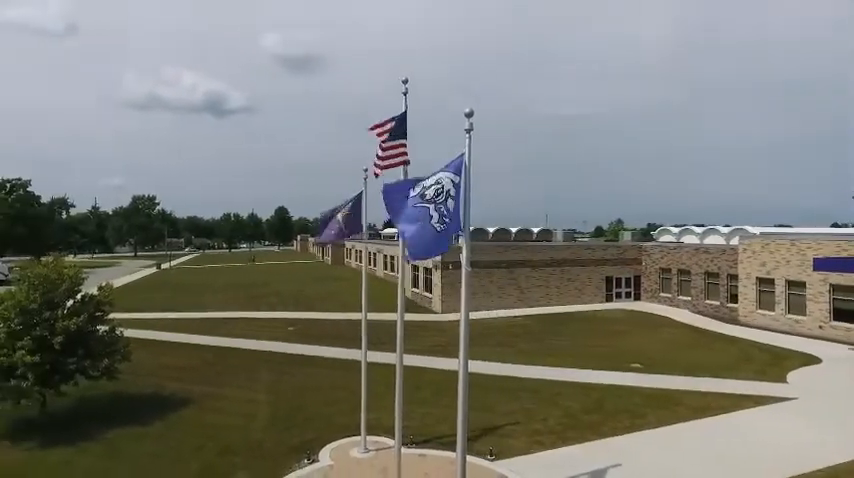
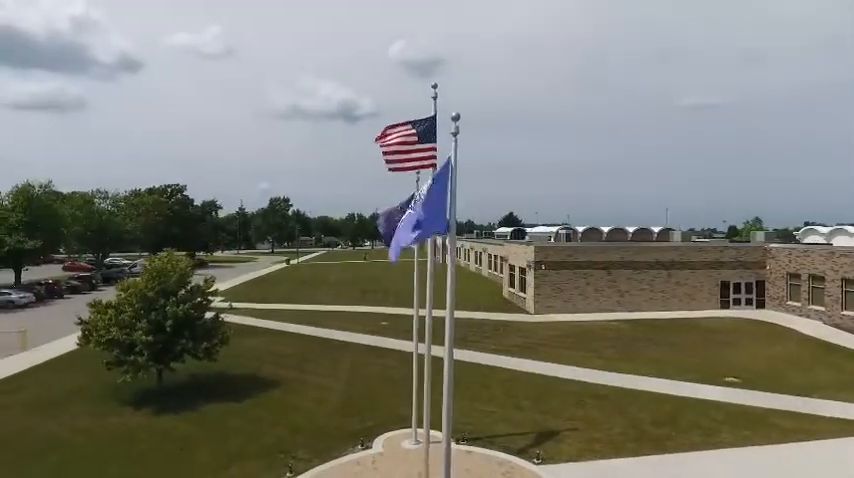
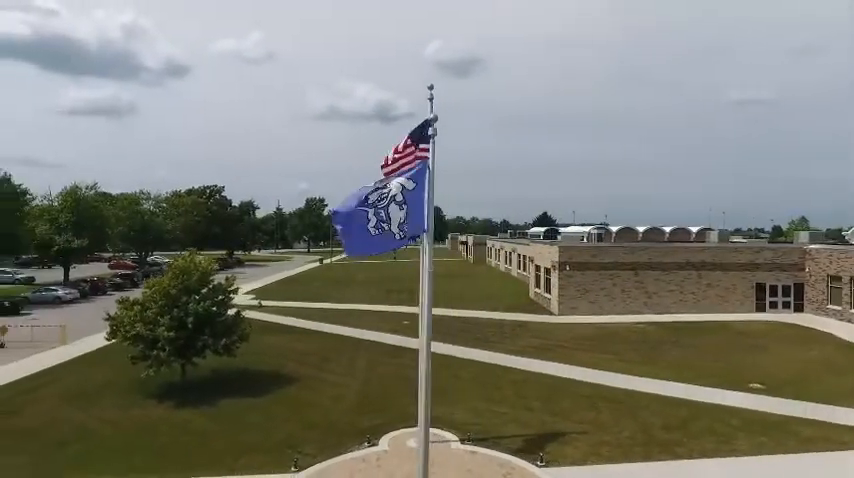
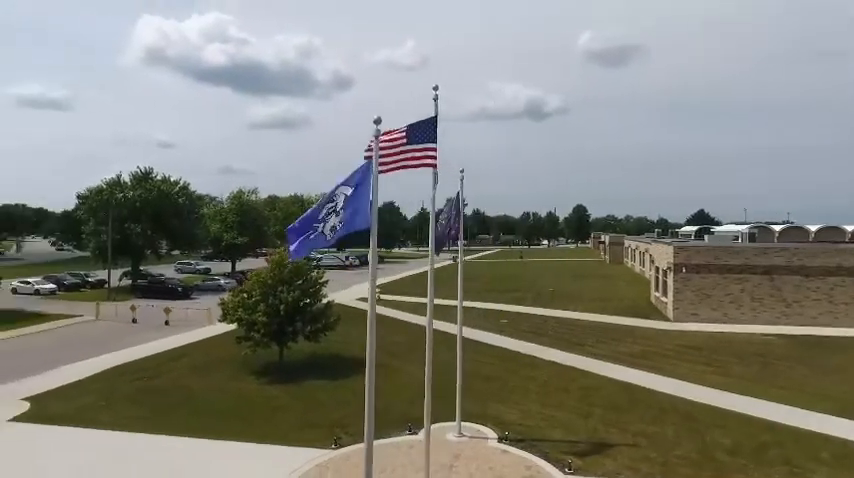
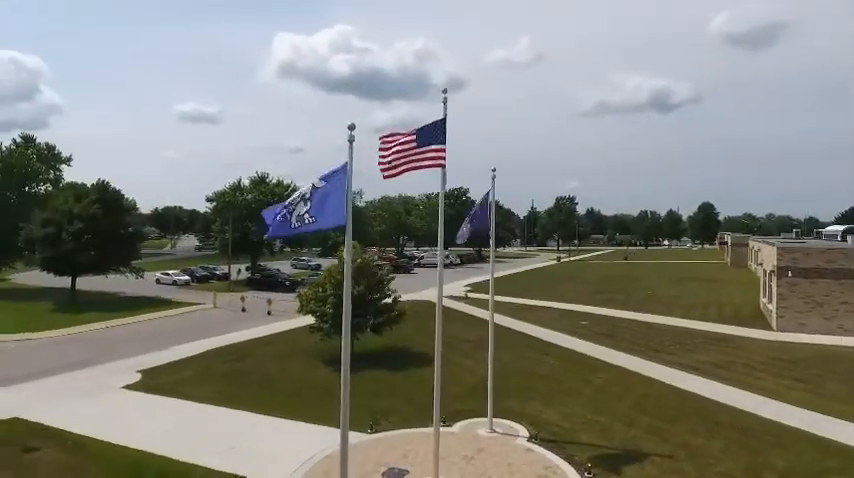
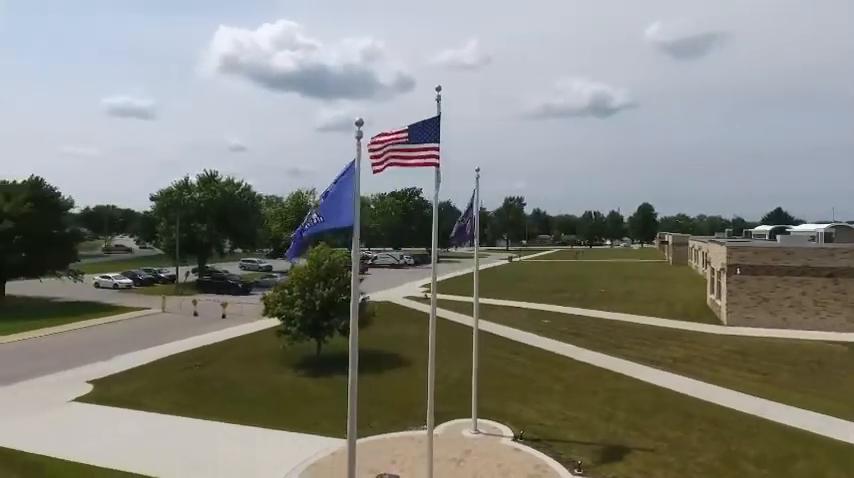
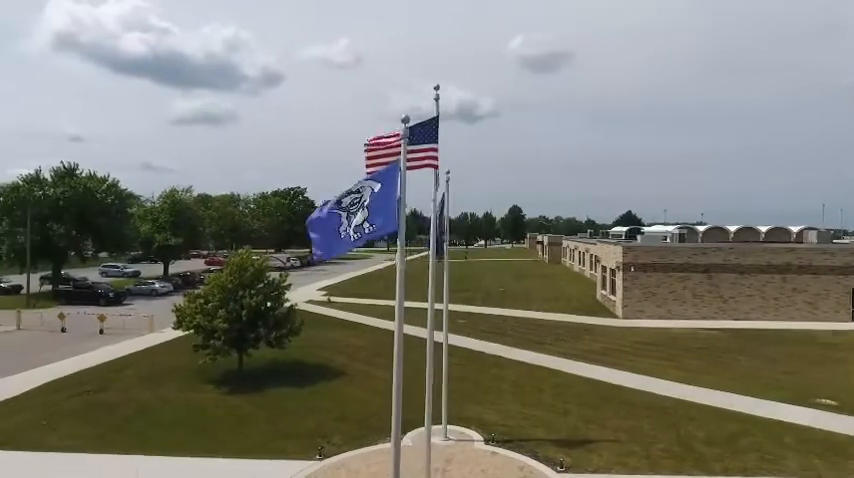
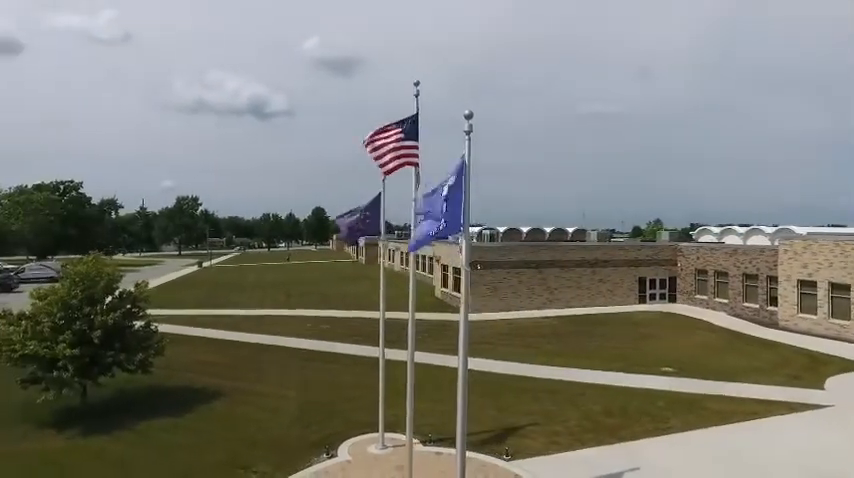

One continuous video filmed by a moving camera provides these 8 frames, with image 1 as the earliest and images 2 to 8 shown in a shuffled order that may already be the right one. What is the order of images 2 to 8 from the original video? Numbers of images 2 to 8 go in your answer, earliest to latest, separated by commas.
8, 2, 3, 7, 4, 6, 5
